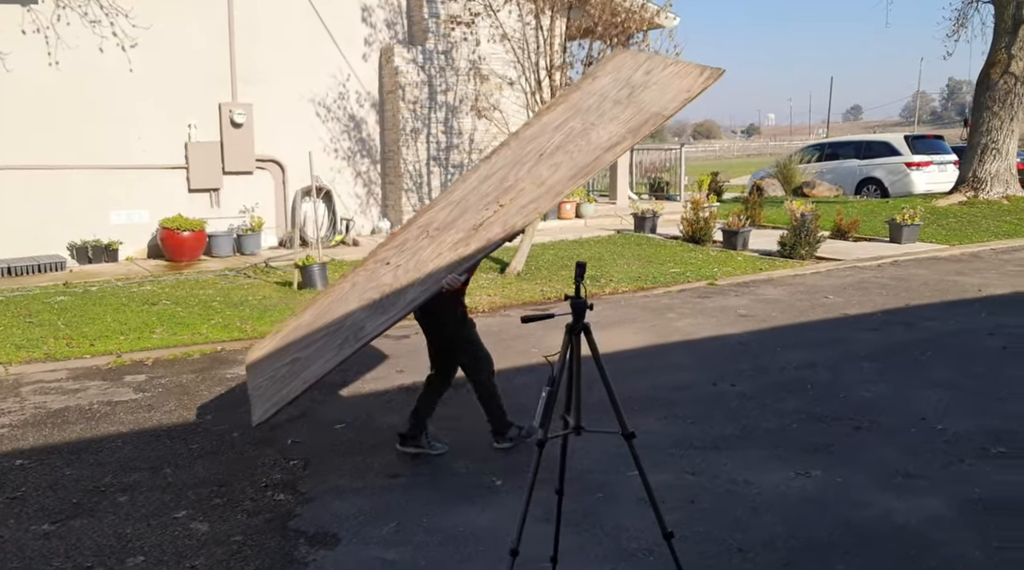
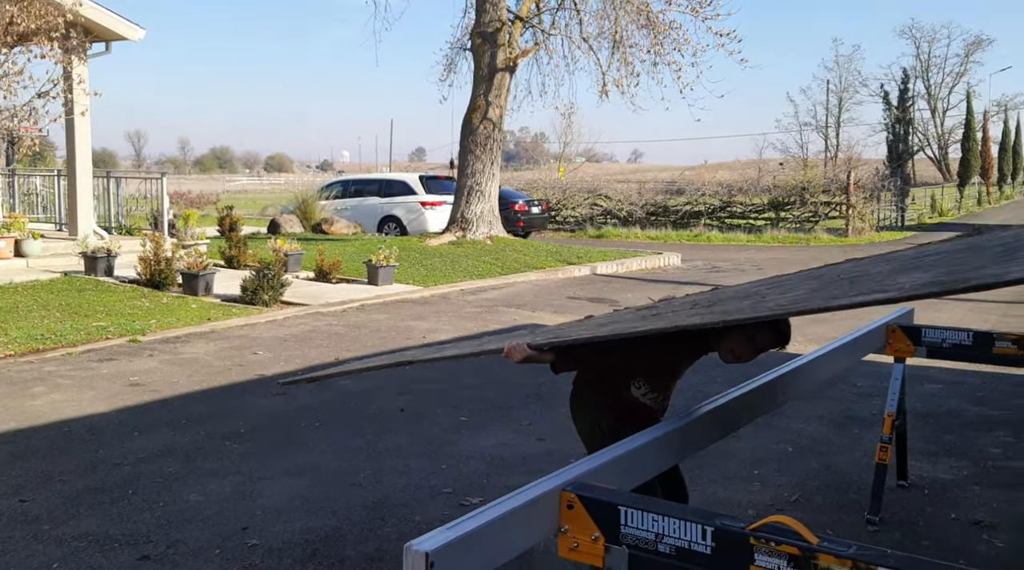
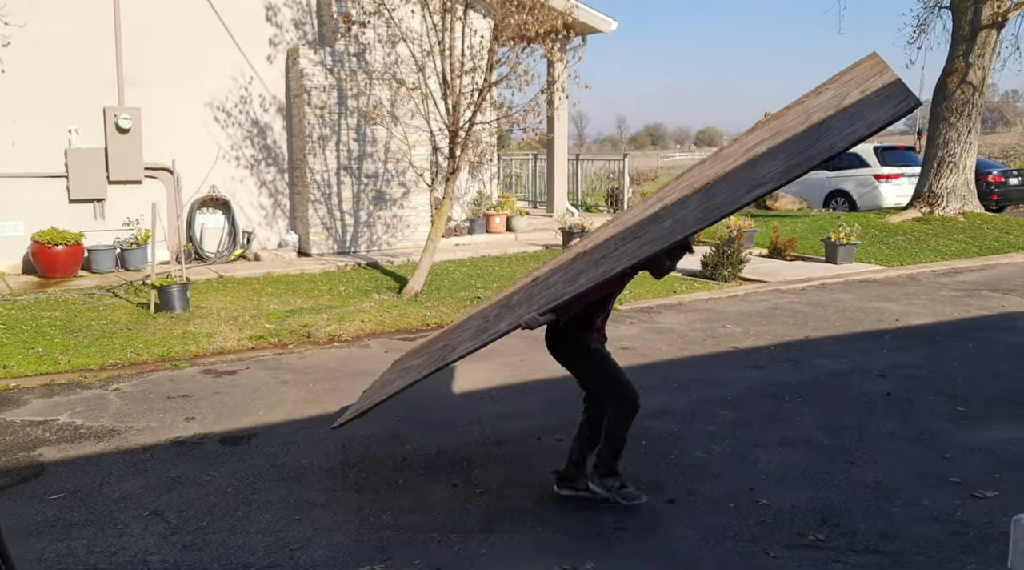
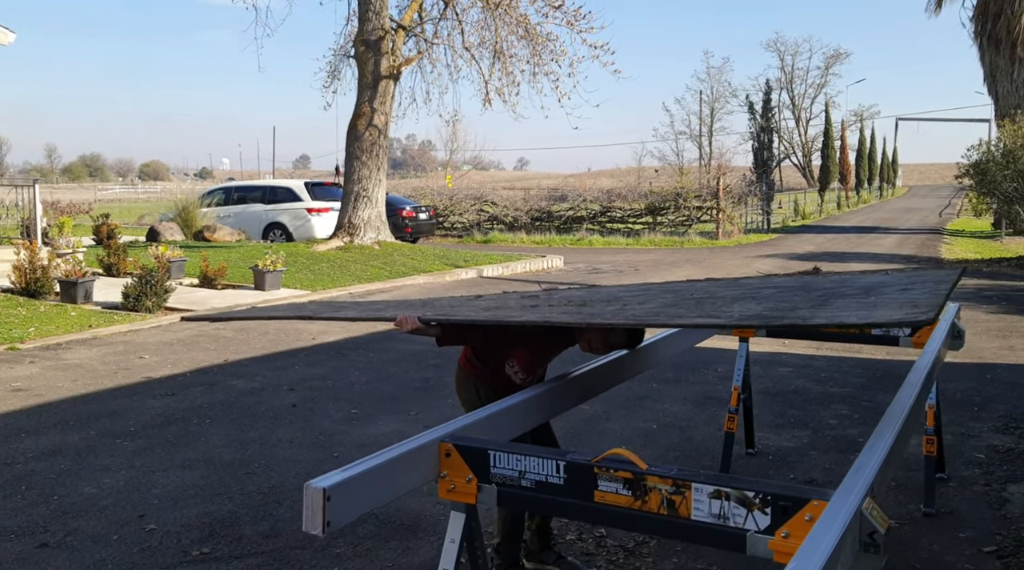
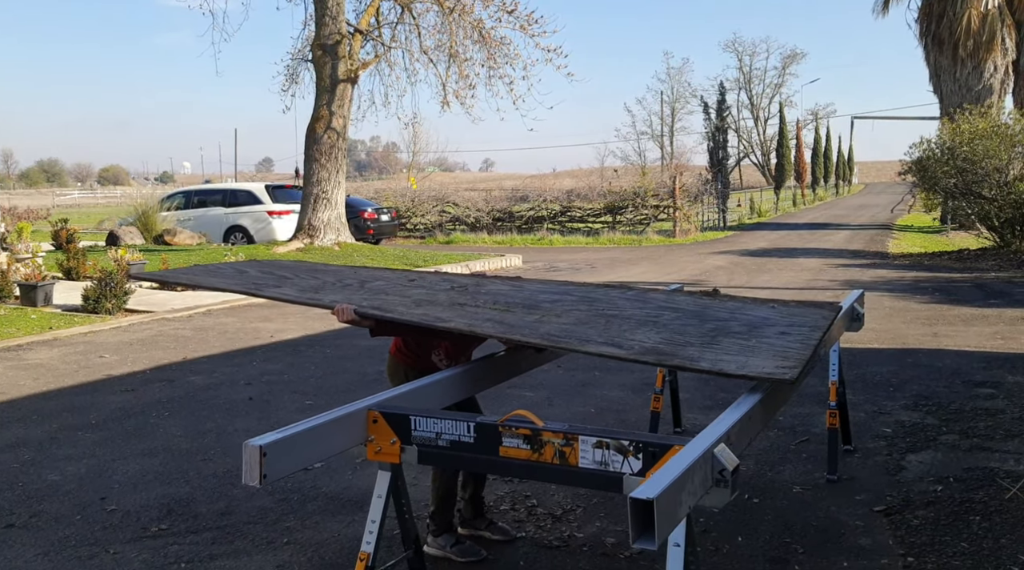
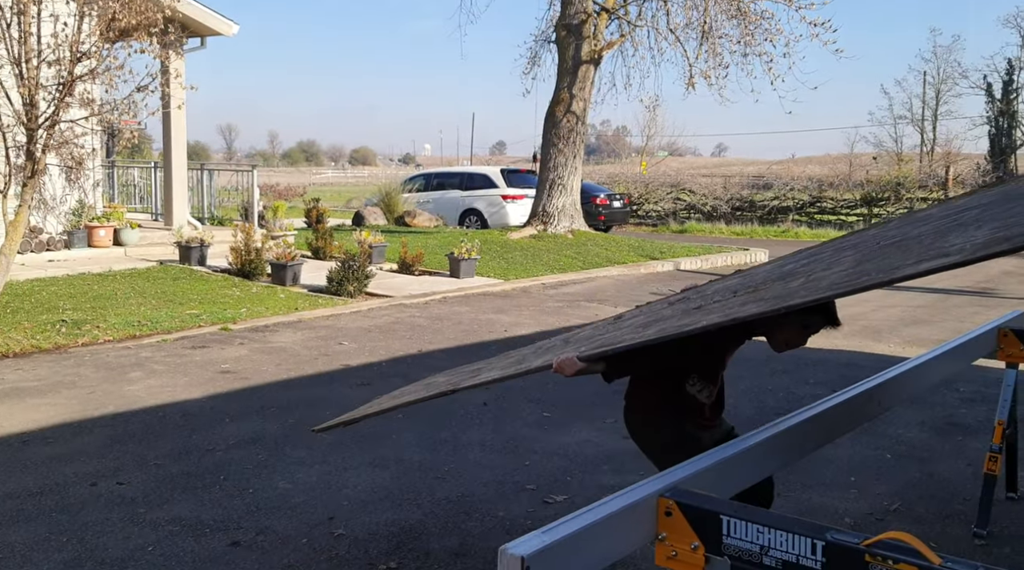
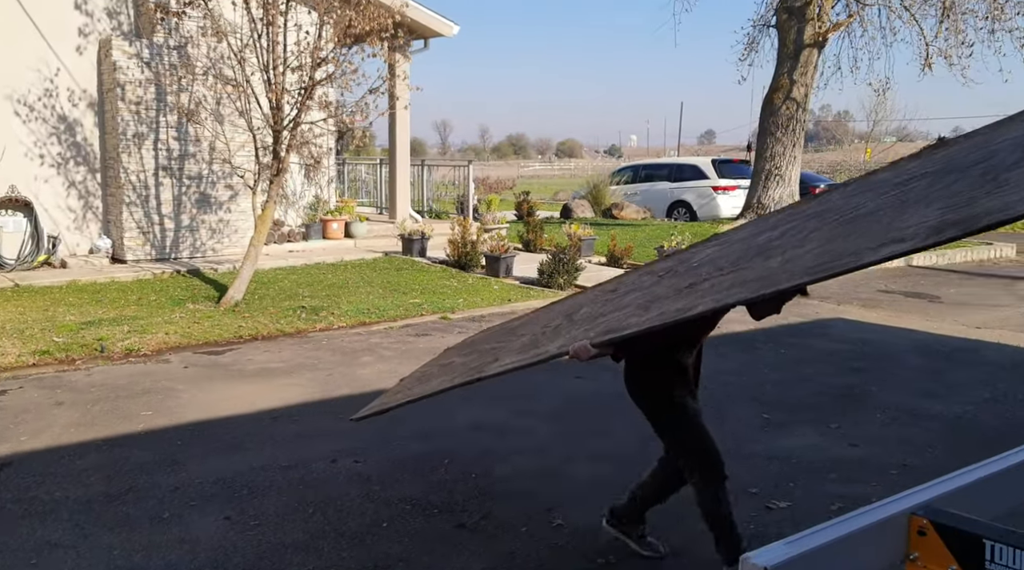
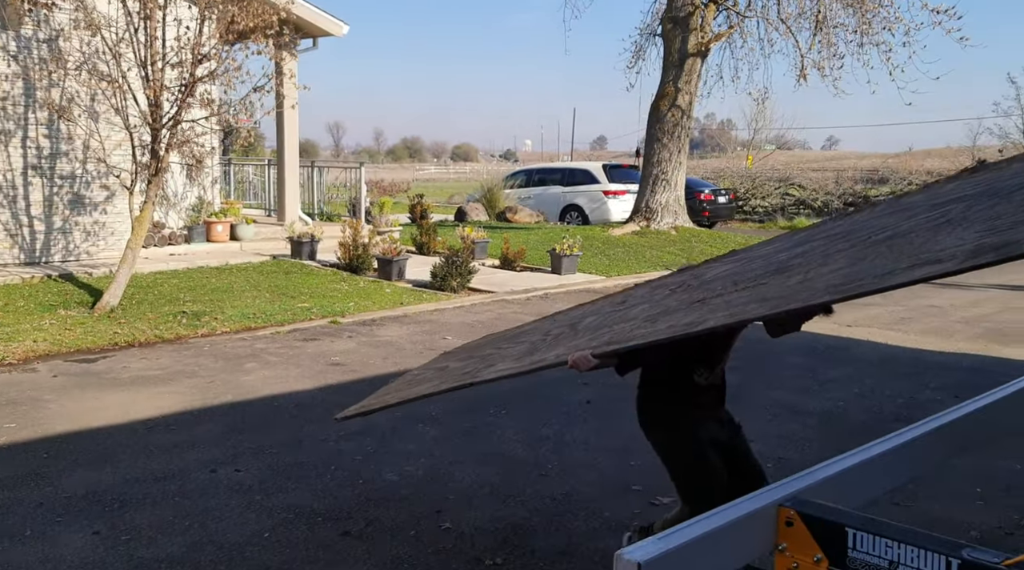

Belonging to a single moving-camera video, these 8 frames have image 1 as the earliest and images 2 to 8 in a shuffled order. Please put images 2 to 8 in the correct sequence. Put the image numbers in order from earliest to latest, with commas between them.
3, 7, 8, 6, 2, 4, 5
